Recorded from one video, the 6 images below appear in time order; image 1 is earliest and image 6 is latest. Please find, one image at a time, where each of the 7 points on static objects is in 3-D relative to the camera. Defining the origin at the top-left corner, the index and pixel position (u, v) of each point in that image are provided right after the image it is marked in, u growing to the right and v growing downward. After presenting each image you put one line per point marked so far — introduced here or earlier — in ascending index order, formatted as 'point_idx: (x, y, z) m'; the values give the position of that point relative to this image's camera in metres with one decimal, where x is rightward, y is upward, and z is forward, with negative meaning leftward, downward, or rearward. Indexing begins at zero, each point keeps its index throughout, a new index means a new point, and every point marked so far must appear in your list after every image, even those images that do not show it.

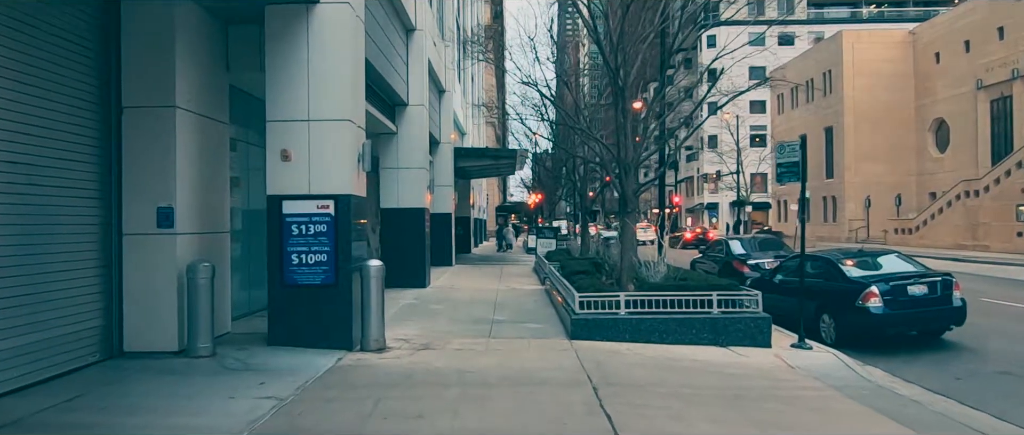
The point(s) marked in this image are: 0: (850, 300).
0: (+5.0, -1.2, +11.3) m
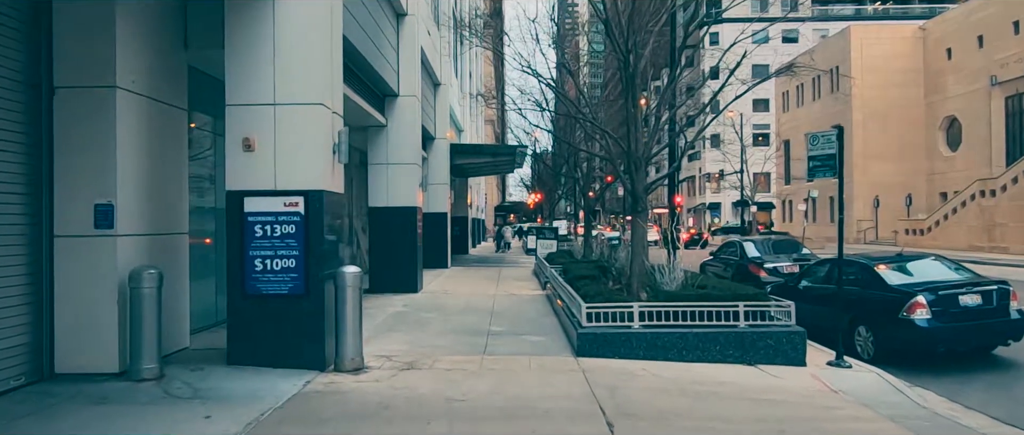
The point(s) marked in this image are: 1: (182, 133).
0: (+5.0, -1.2, +10.0) m
1: (-4.1, +1.1, +9.4) m
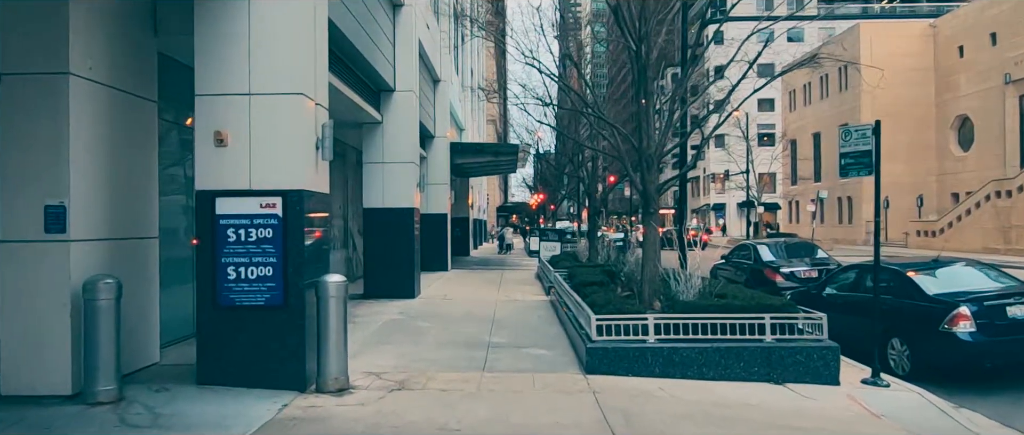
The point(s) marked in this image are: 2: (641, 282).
0: (+5.0, -1.3, +9.1) m
1: (-4.1, +1.0, +8.6) m
2: (+2.0, -1.0, +11.3) m
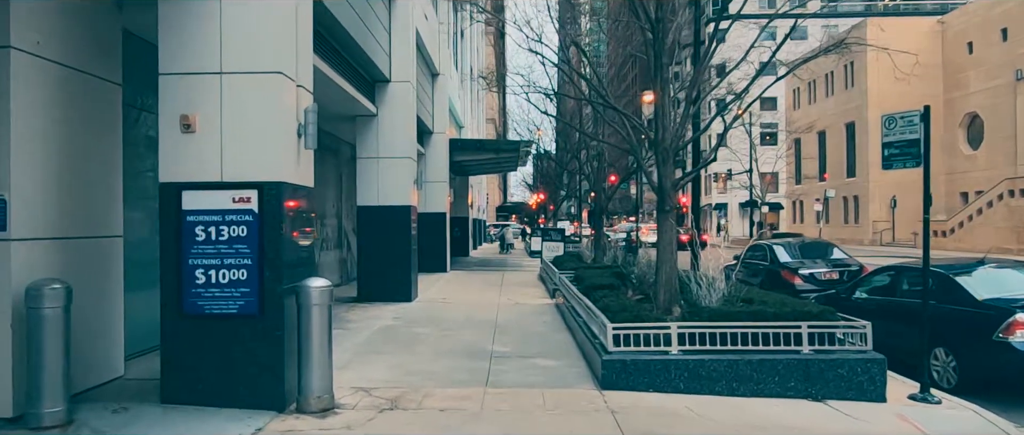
0: (+5.1, -1.2, +8.2) m
1: (-4.0, +1.1, +7.6) m
2: (+2.0, -0.9, +10.4) m
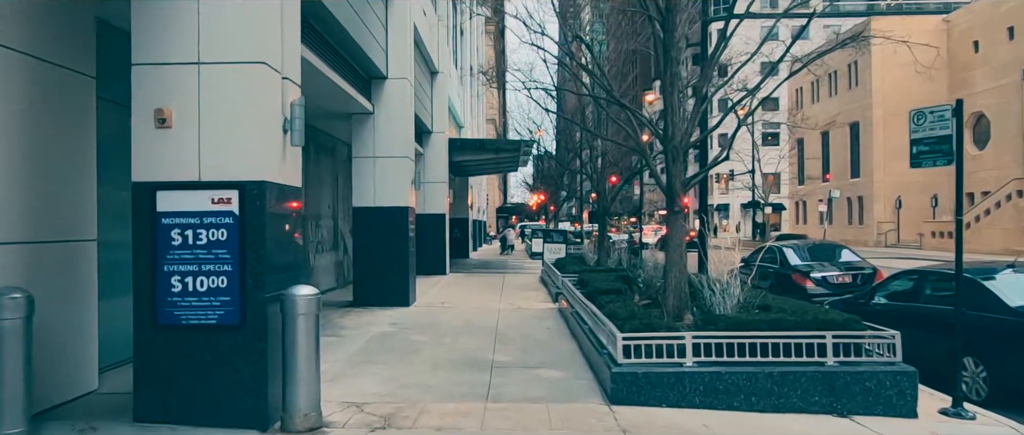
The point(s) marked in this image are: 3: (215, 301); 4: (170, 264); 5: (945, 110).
0: (+5.1, -1.3, +7.6) m
1: (-4.0, +1.0, +7.1) m
2: (+2.0, -1.0, +9.9) m
3: (-2.4, -0.7, +6.1) m
4: (-2.8, -0.4, +6.1) m
5: (+4.2, +1.0, +7.3) m
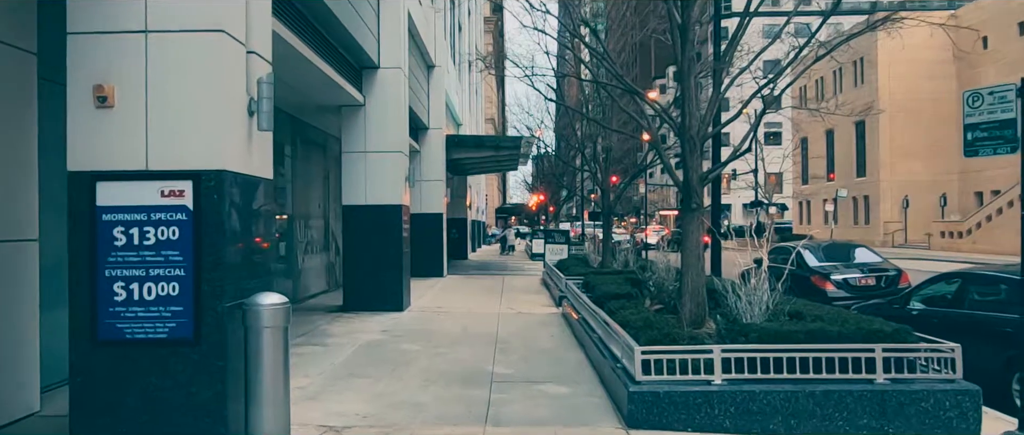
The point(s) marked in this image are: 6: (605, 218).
0: (+5.2, -1.2, +6.7) m
1: (-4.0, +1.1, +6.2) m
2: (+2.1, -0.9, +9.0) m
3: (-2.4, -0.6, +5.2) m
4: (-2.7, -0.3, +5.2) m
5: (+4.2, +1.1, +6.4) m
6: (+2.5, 0.0, +19.6) m
